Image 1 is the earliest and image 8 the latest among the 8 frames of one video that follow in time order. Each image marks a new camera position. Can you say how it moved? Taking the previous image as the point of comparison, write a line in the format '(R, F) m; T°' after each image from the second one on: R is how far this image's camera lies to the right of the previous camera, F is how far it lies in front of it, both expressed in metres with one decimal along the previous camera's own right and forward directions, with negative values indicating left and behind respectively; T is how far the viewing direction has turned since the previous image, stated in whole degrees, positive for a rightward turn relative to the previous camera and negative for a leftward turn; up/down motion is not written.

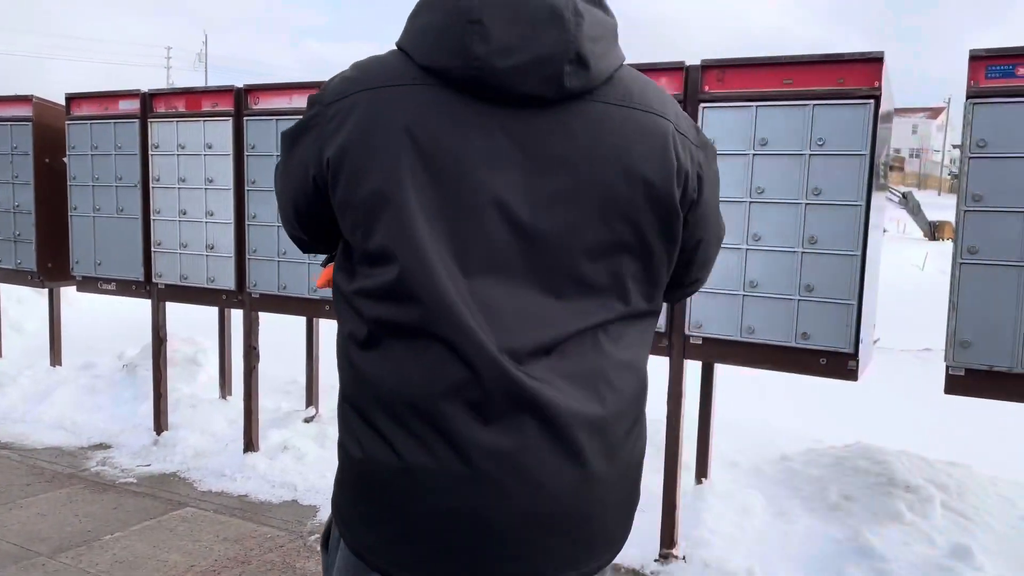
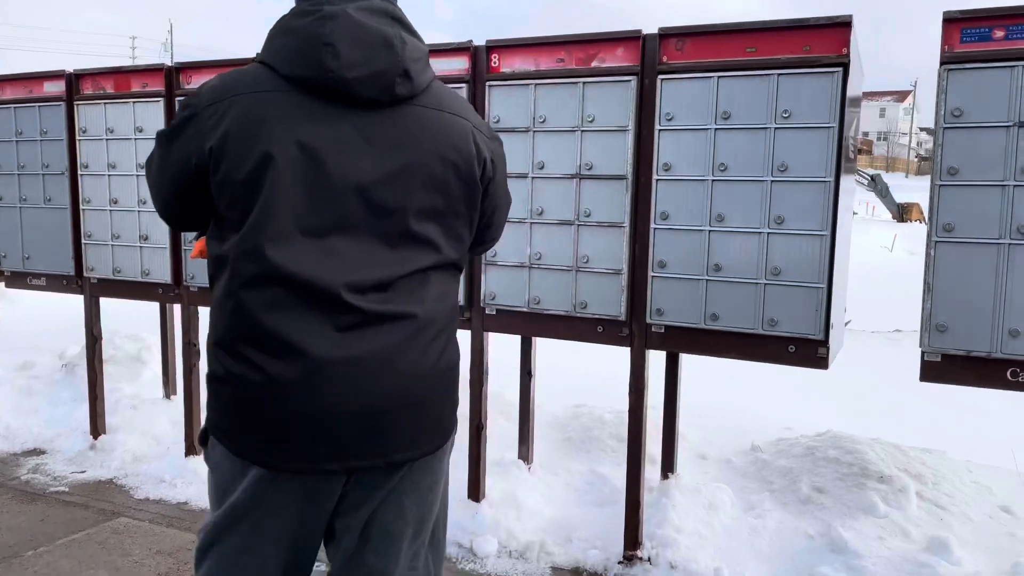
(+0.1, +0.3) m; +2°
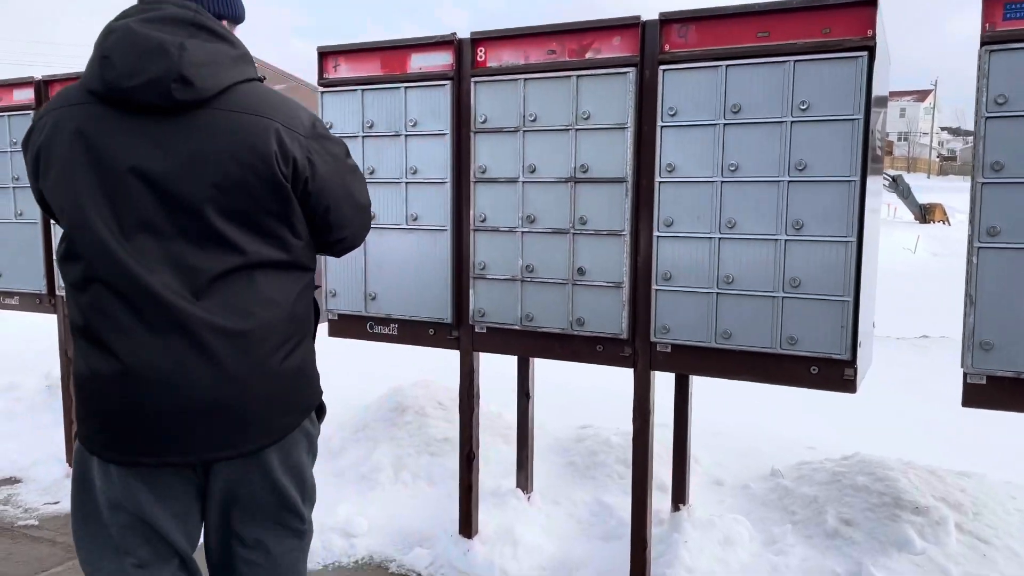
(+0.1, +0.4) m; -1°
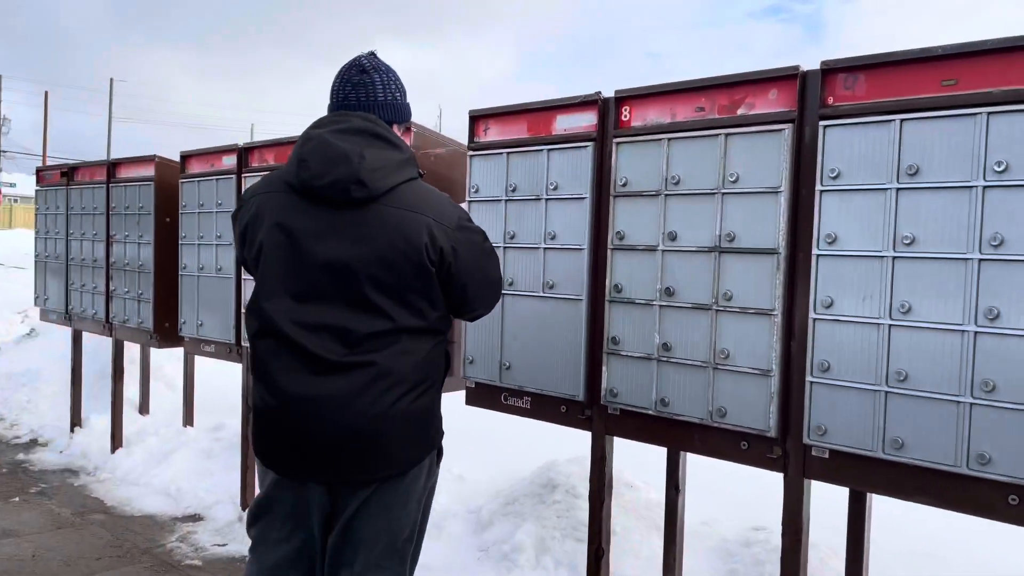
(+0.4, +0.4) m; -16°
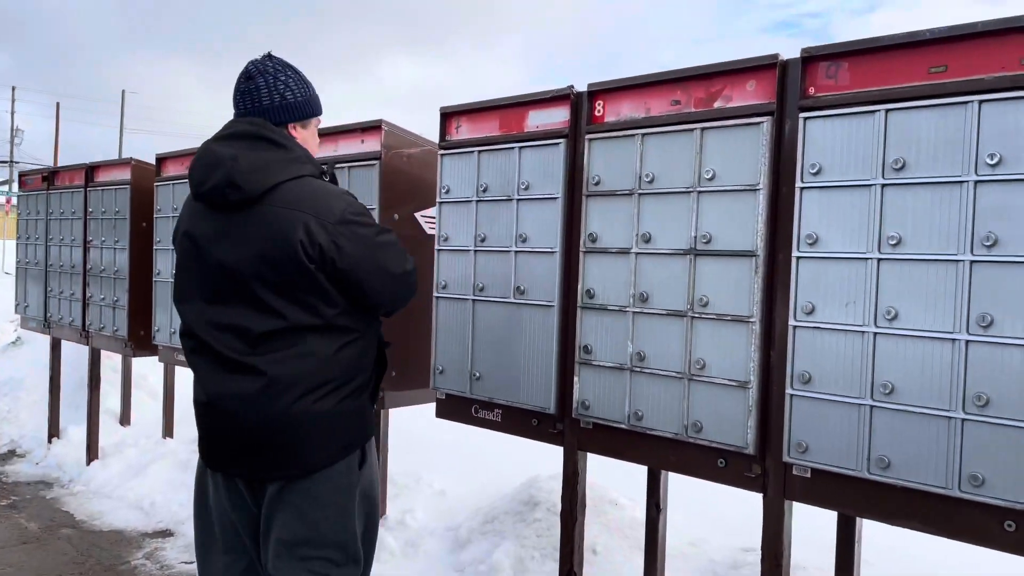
(+0.2, +0.2) m; -1°
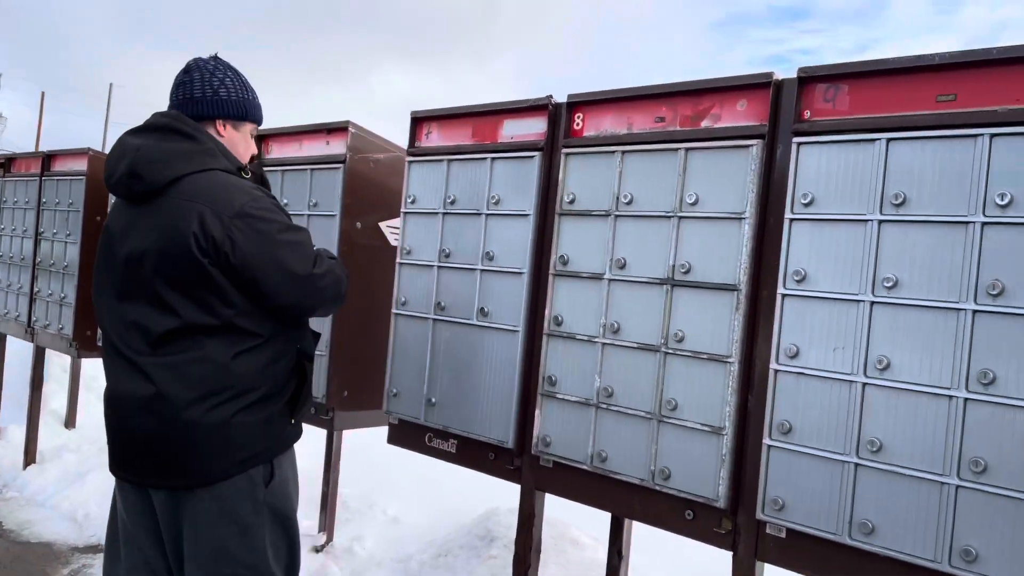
(+0.1, +0.3) m; +1°
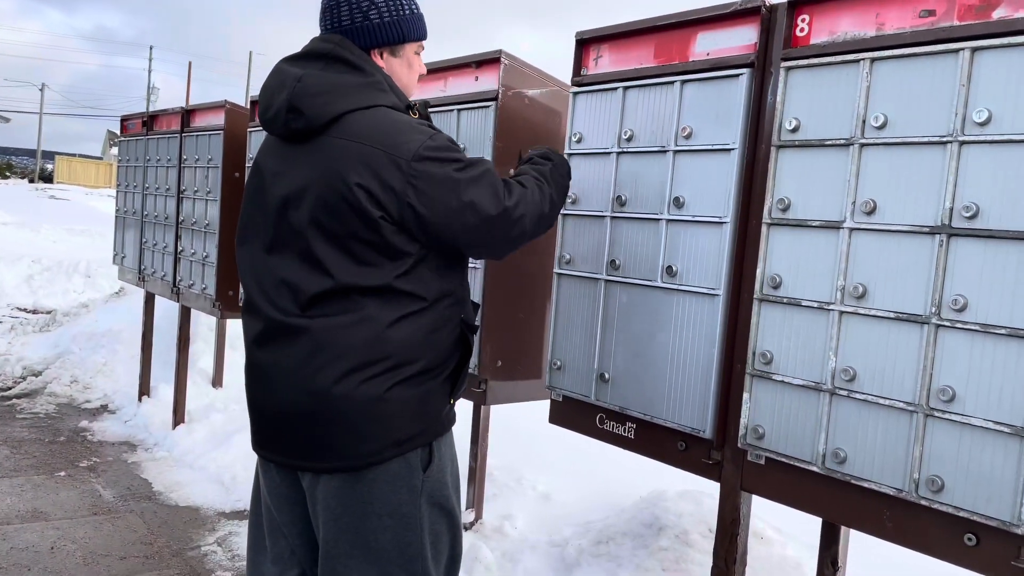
(-0.2, +0.6) m; -9°
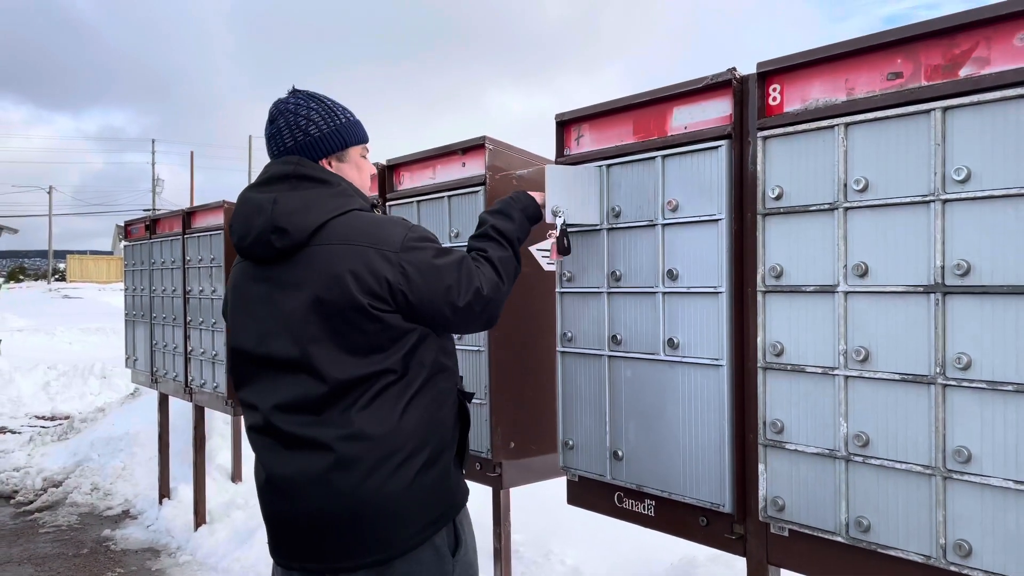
(+0.1, 0.0) m; -1°
